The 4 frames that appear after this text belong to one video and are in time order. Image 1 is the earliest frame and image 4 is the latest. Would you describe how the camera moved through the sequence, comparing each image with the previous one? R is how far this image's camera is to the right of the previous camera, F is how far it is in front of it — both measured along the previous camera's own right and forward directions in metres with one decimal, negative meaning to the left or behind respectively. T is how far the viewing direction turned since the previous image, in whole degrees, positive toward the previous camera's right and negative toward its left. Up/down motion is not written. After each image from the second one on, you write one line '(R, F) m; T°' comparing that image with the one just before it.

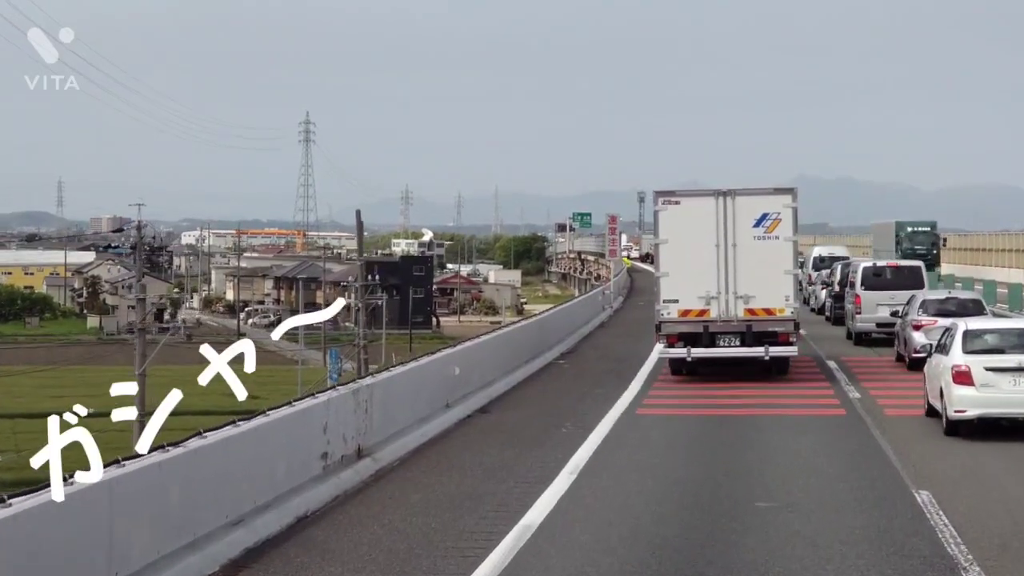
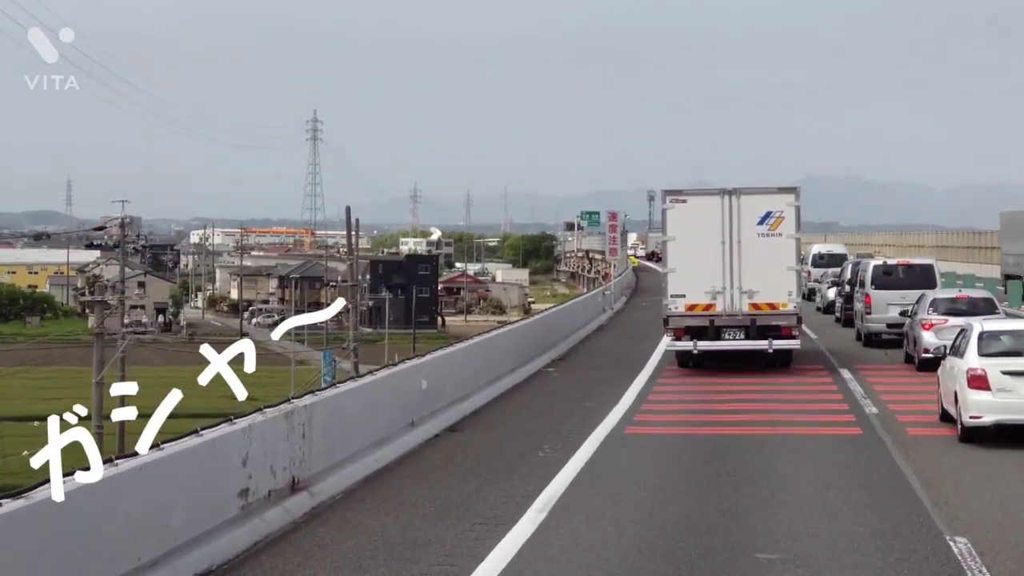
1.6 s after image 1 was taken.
(+0.3, +1.1) m; 0°
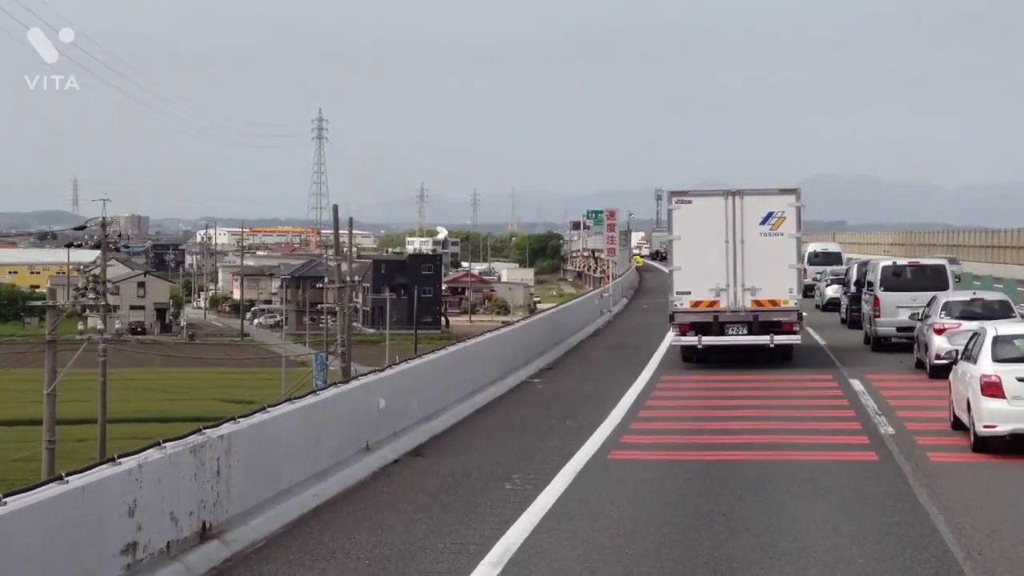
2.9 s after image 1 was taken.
(+0.3, +1.0) m; 0°
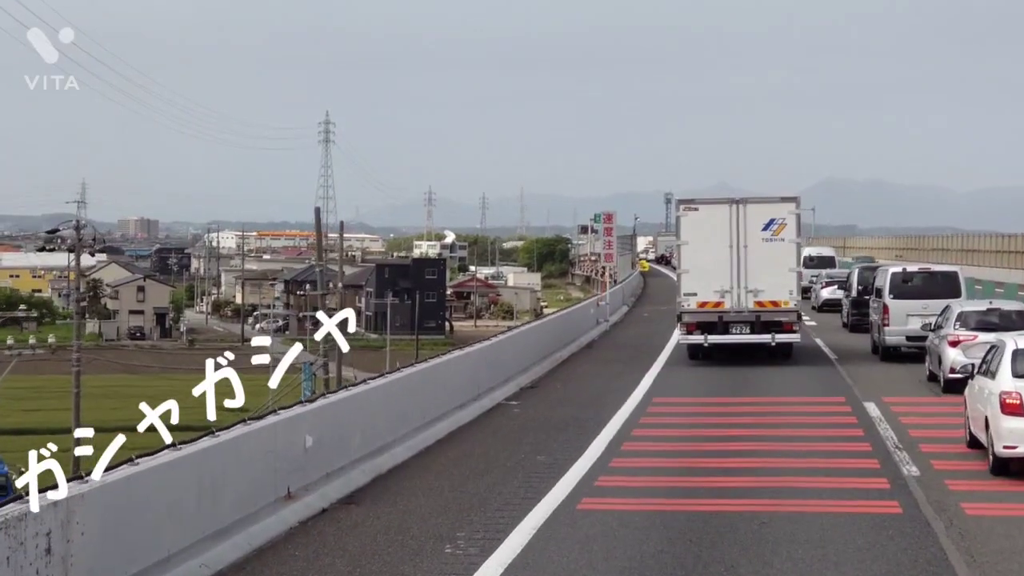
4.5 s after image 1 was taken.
(+0.3, +1.3) m; 0°
